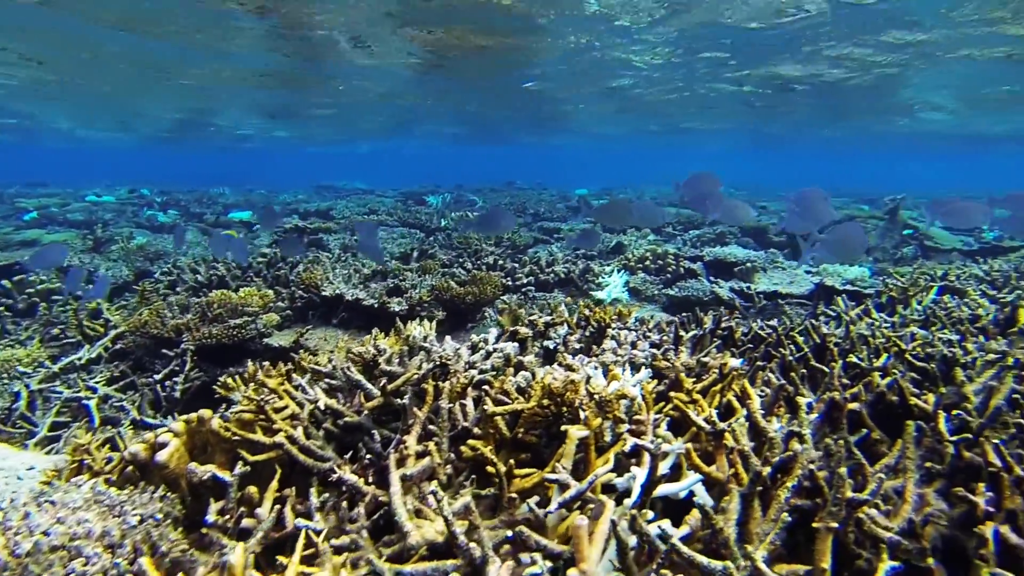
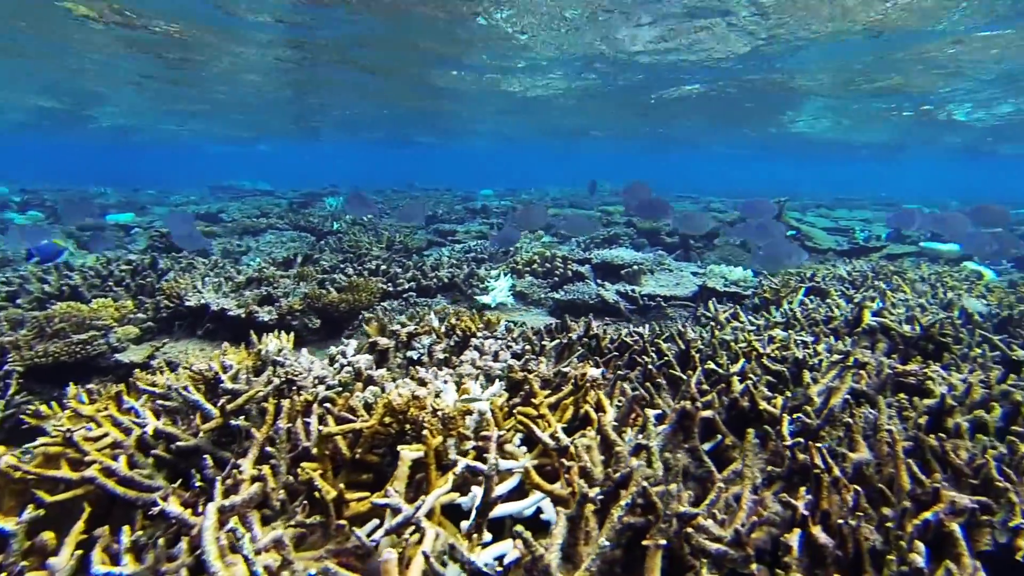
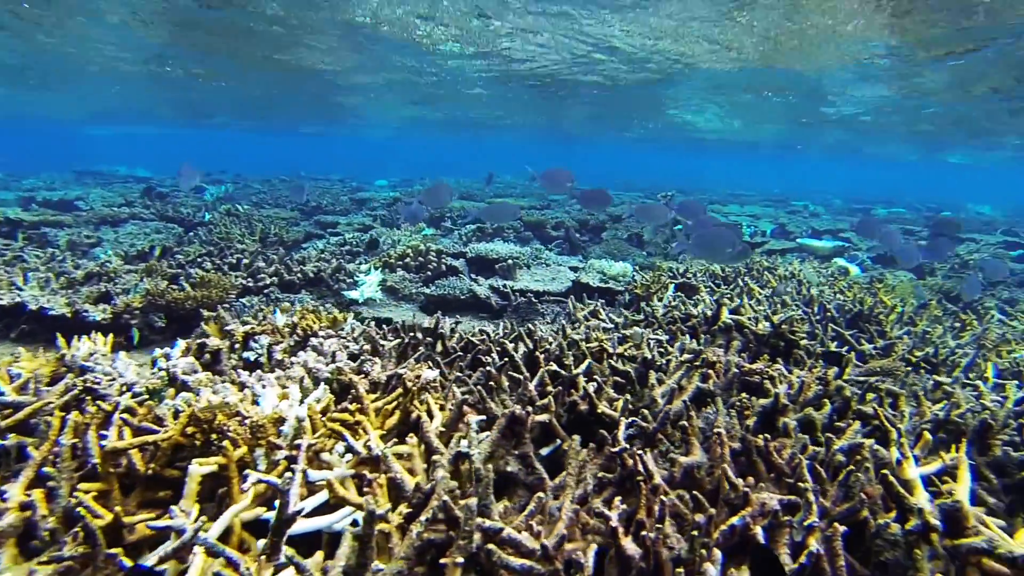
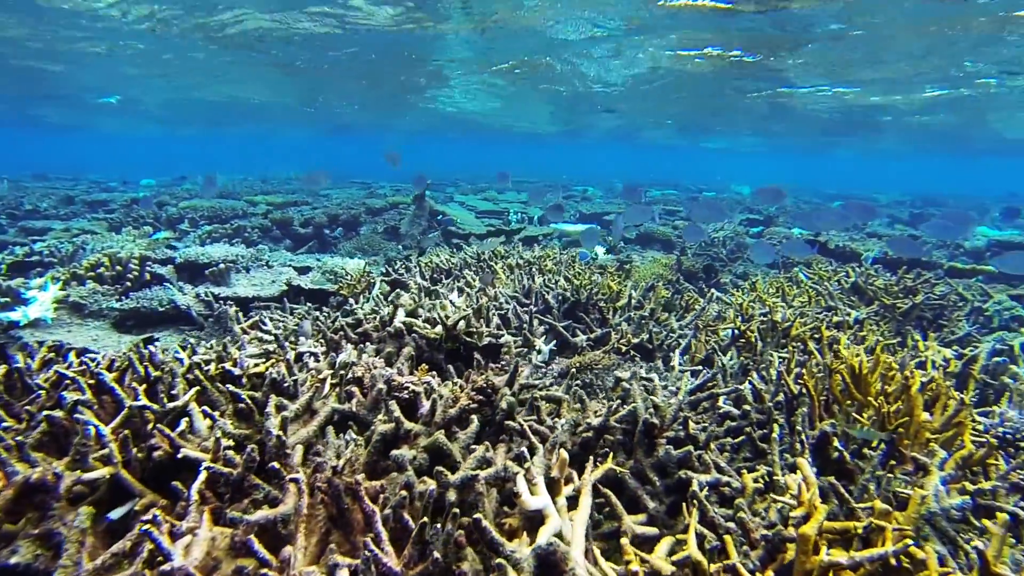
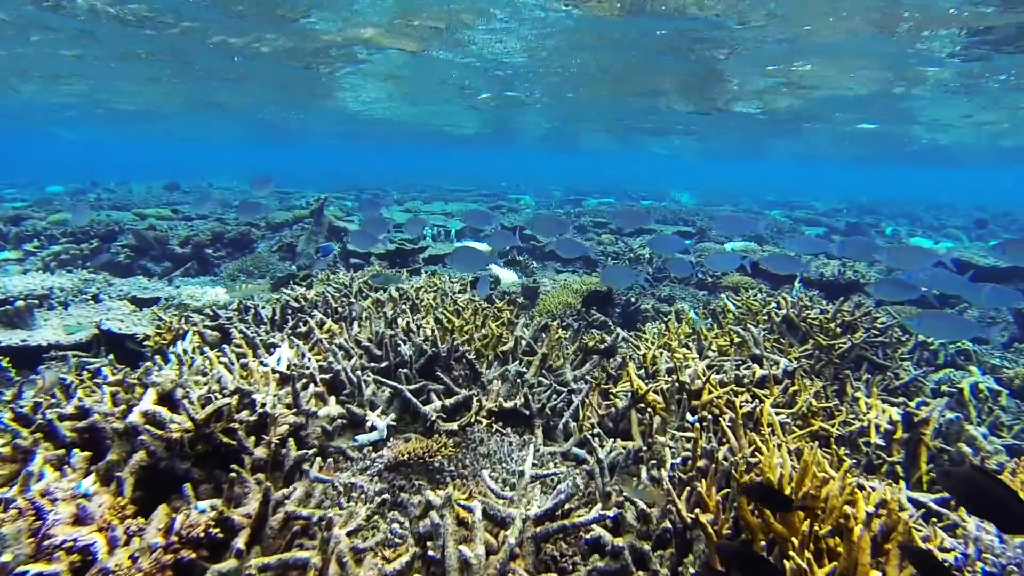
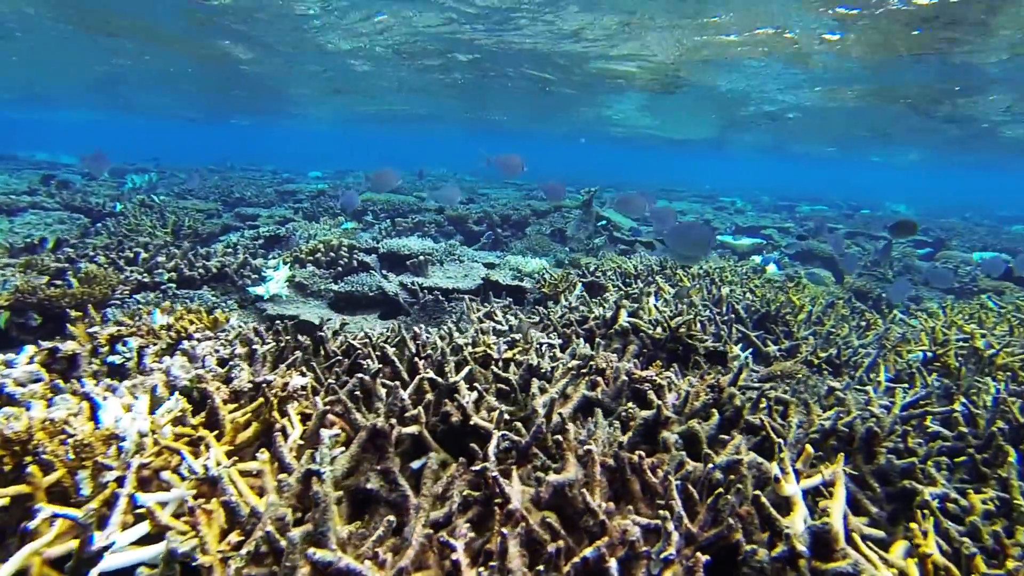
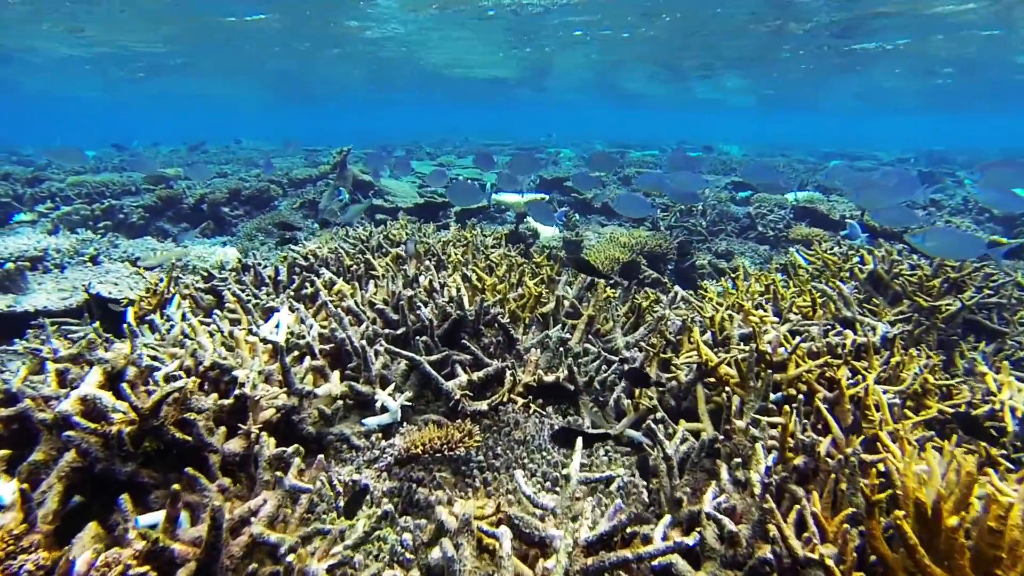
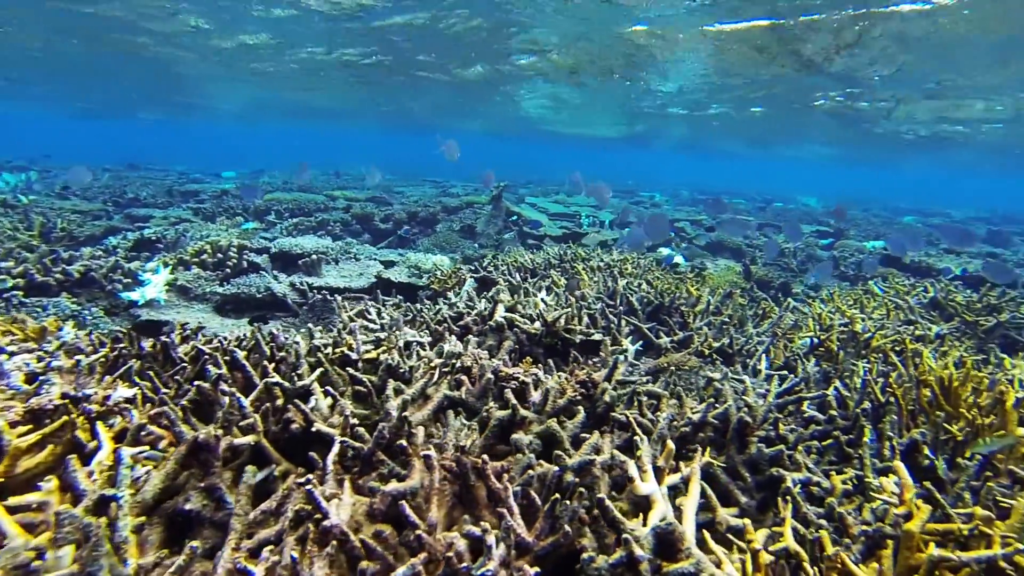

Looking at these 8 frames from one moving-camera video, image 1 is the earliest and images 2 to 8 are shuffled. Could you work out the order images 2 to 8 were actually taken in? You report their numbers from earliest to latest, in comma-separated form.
2, 3, 6, 8, 4, 5, 7
